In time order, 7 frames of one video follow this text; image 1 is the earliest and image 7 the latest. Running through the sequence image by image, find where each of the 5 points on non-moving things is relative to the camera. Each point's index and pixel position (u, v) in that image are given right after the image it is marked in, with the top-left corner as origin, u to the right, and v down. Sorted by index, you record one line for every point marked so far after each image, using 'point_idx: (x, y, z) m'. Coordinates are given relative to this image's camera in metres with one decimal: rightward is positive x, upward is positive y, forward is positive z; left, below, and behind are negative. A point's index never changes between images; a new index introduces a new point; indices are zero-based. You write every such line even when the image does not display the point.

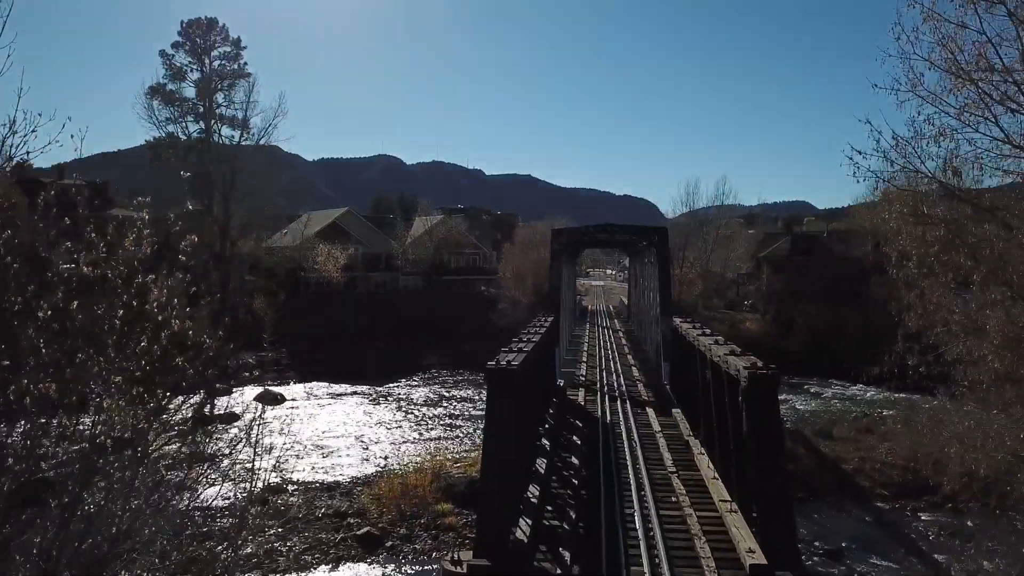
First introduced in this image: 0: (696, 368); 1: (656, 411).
0: (+3.5, -1.5, +13.0) m
1: (+2.9, -2.5, +13.6) m
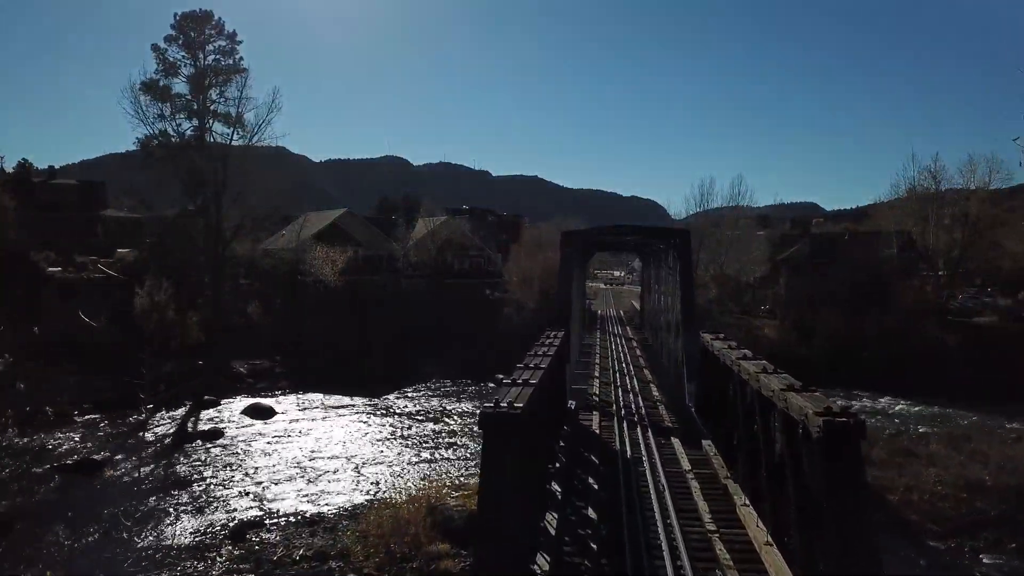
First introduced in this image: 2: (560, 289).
0: (+3.6, -1.7, +11.2) m
1: (+3.0, -2.7, +11.8) m
2: (+1.3, -0.1, +18.2) m
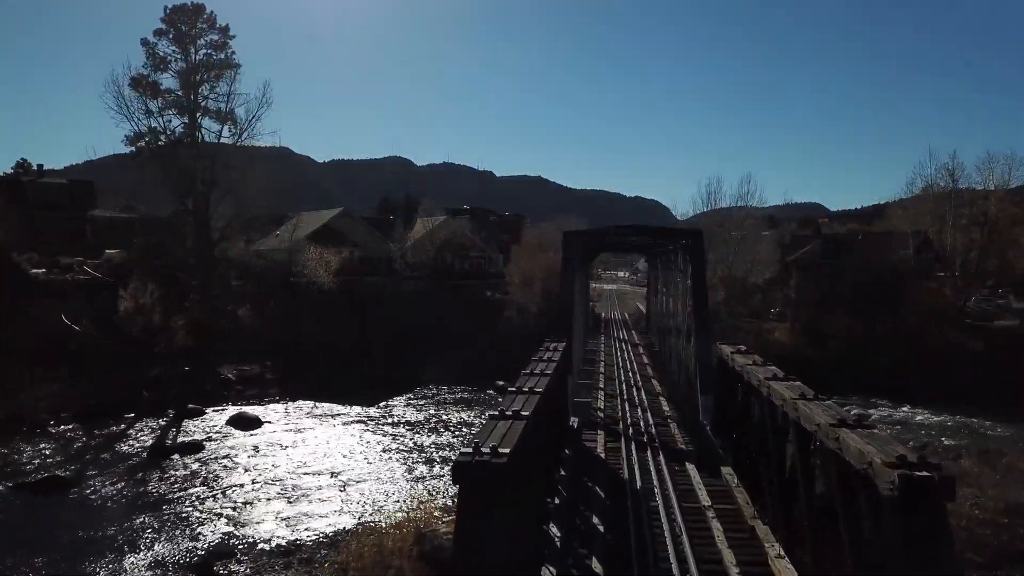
0: (+3.5, -1.8, +9.9) m
1: (+2.9, -2.8, +10.4) m
2: (+1.3, -0.2, +16.9) m
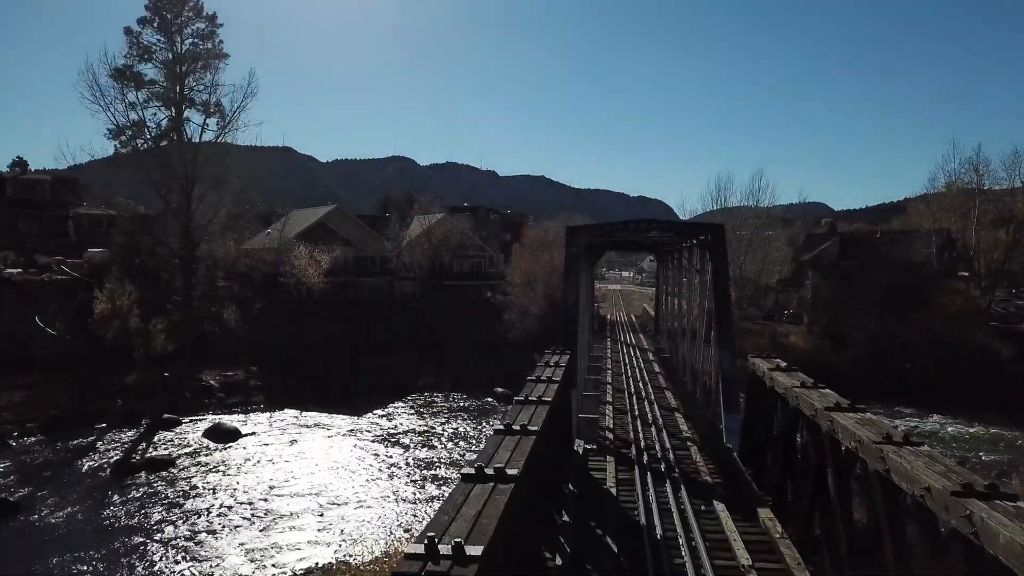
0: (+3.4, -1.9, +8.1) m
1: (+2.8, -2.8, +8.6) m
2: (+1.2, -0.2, +15.1) m
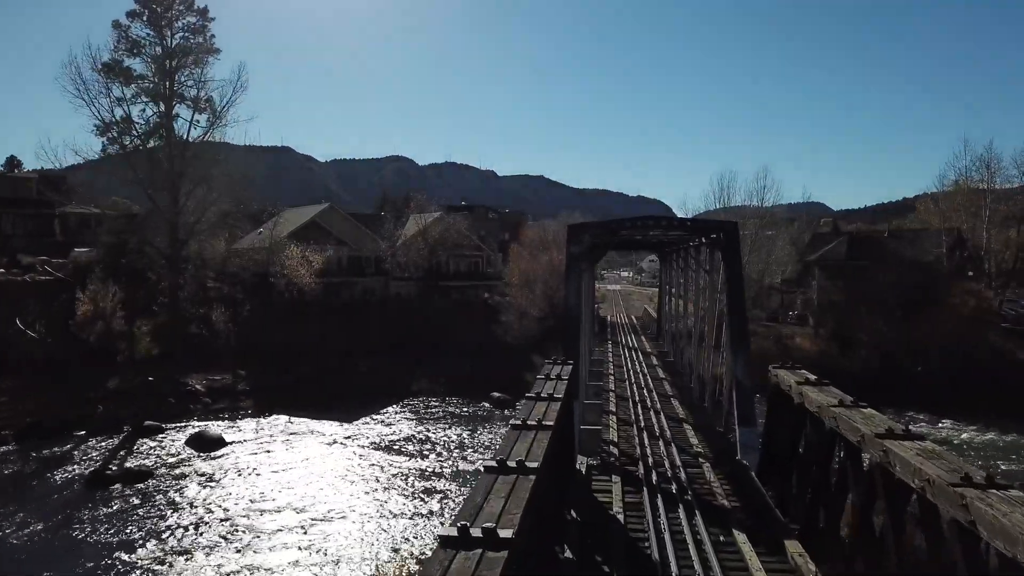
0: (+3.4, -1.9, +7.2) m
1: (+2.8, -2.9, +7.7) m
2: (+1.1, -0.3, +14.2) m
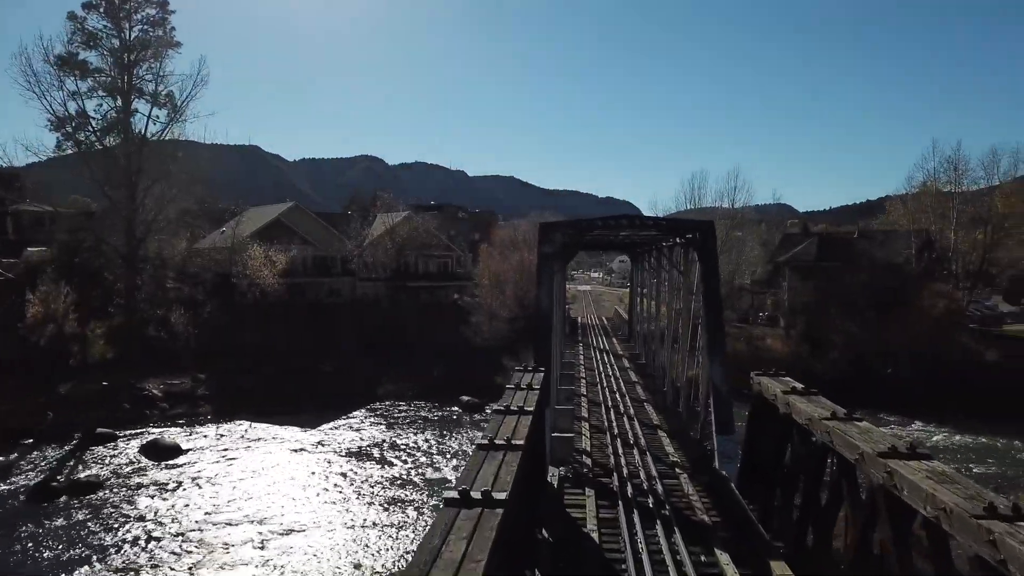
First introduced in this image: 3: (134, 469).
0: (+3.1, -1.9, +6.7) m
1: (+2.4, -2.9, +7.2) m
2: (+0.5, -0.3, +13.6) m
3: (-10.9, -5.2, +19.3) m
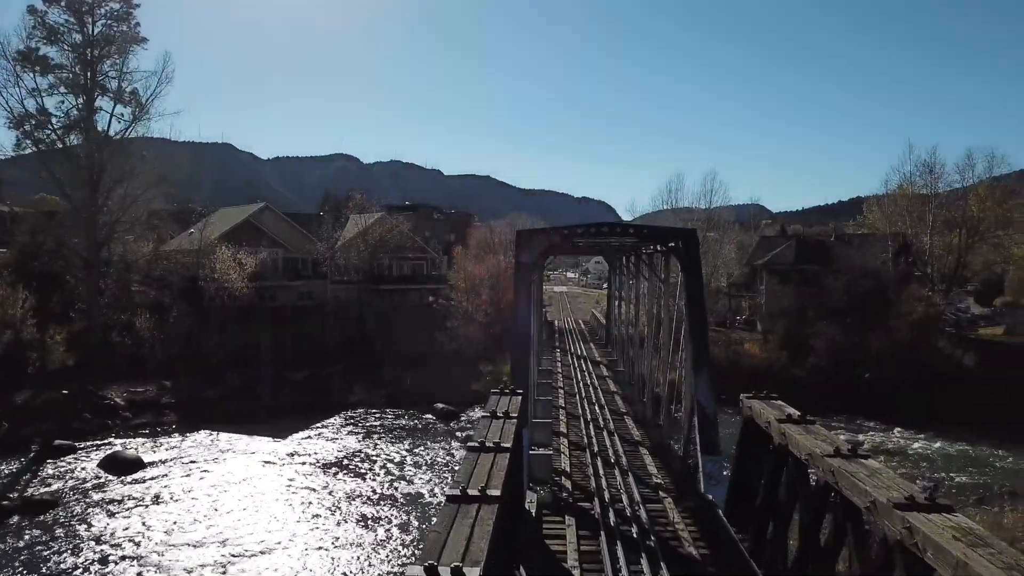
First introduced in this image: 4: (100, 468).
0: (+2.8, -2.1, +6.2) m
1: (+2.2, -3.1, +6.7) m
2: (+0.1, -0.5, +13.0) m
3: (-11.6, -5.4, +18.4) m
4: (-12.1, -5.3, +19.6) m
